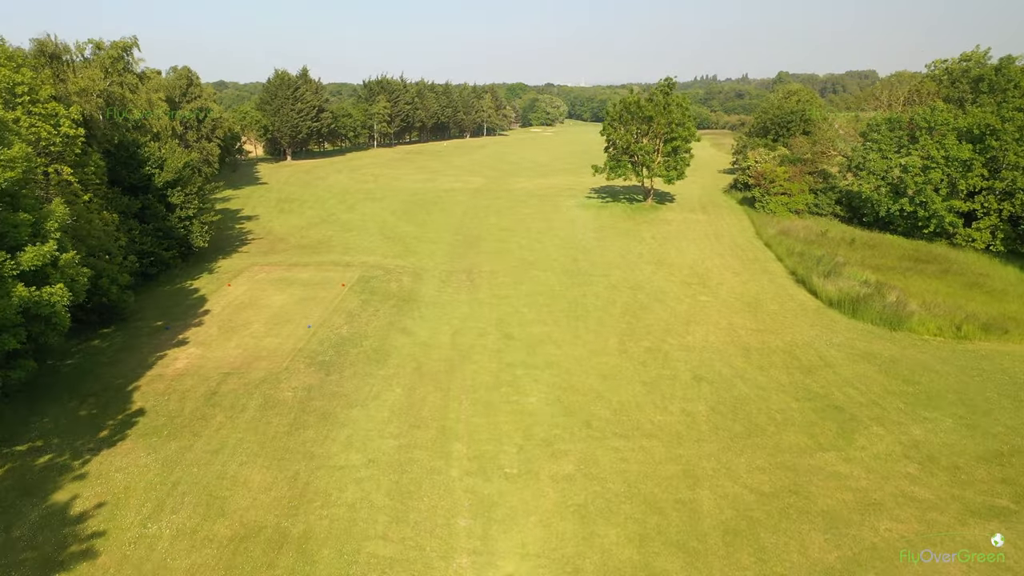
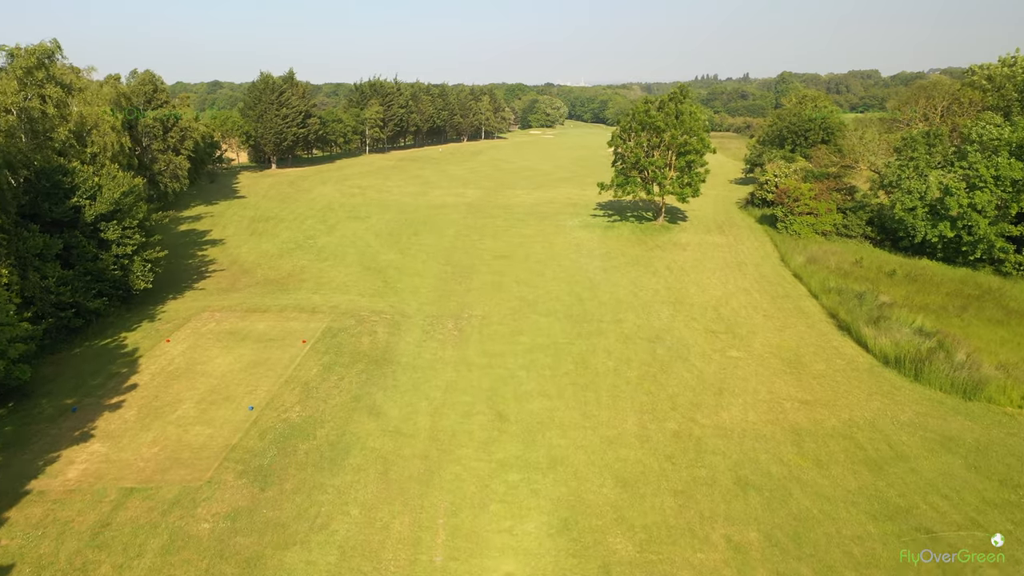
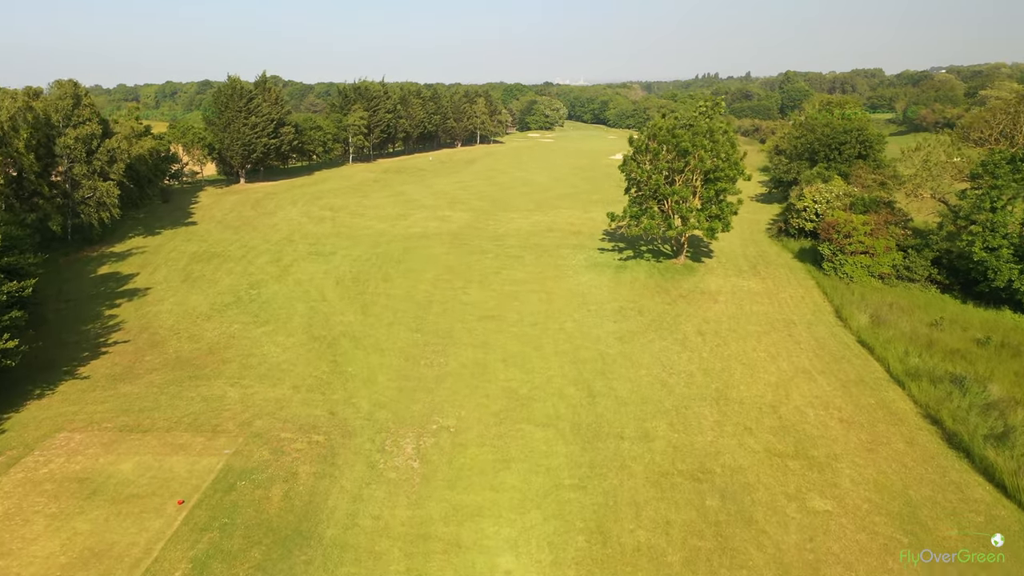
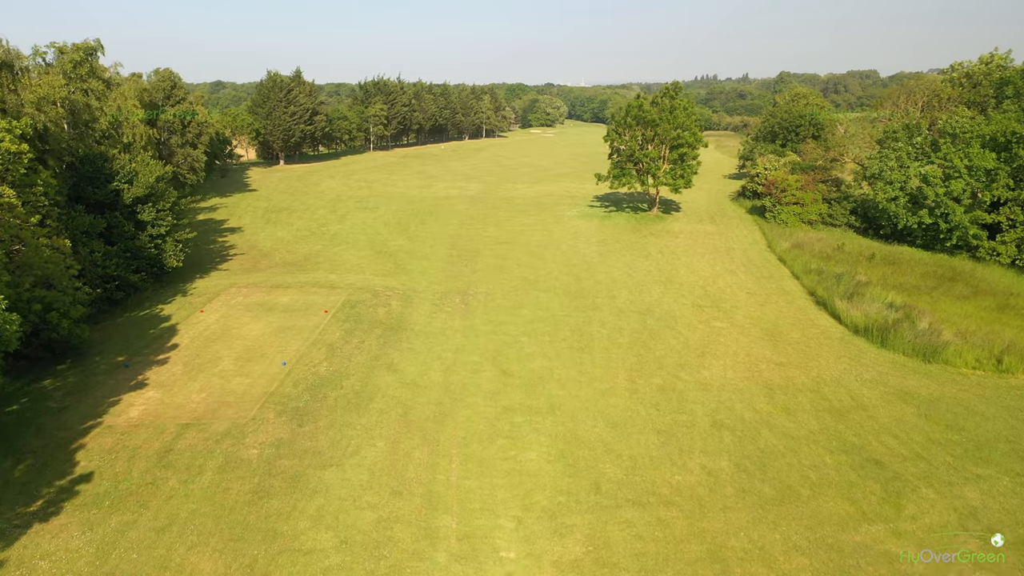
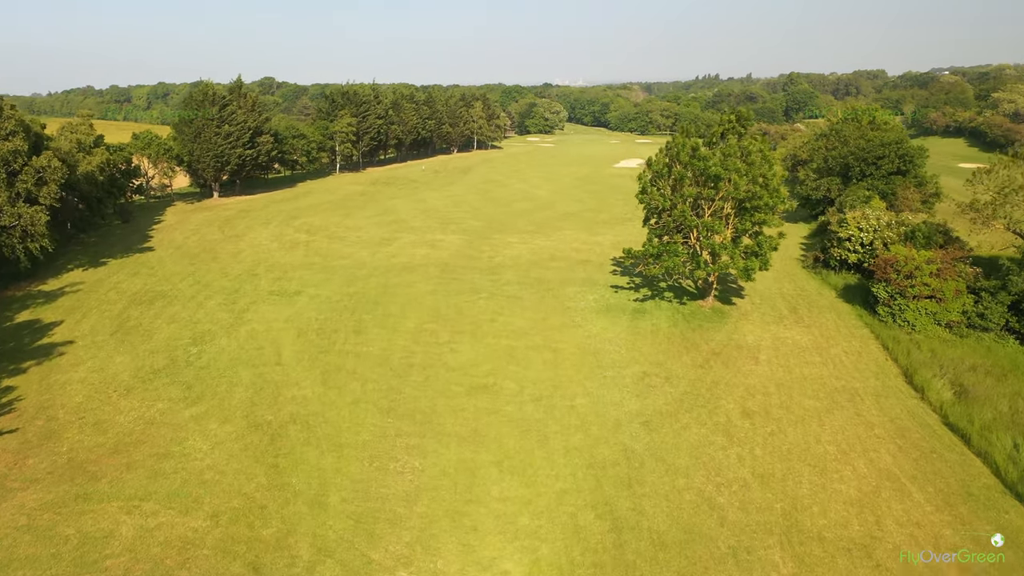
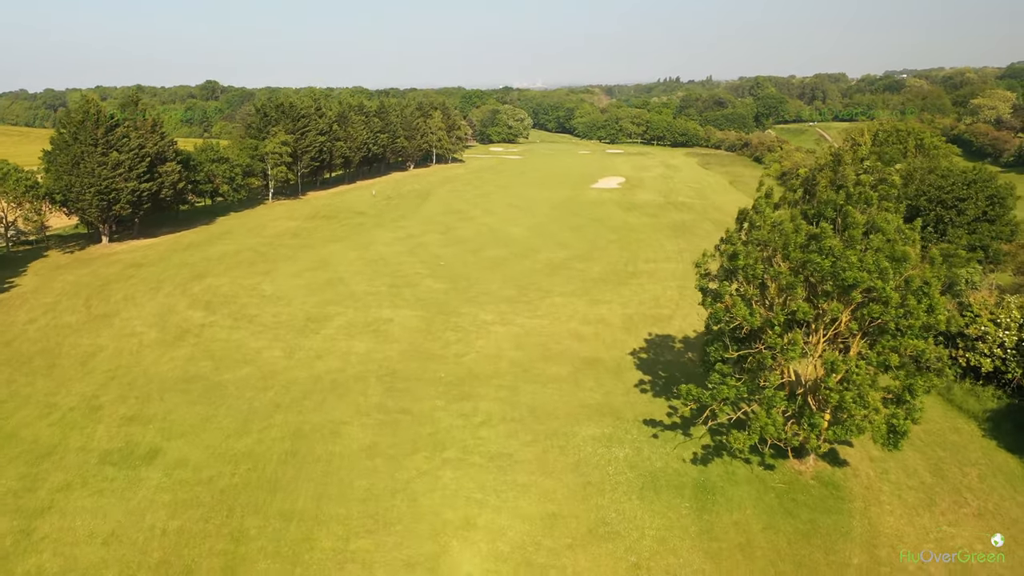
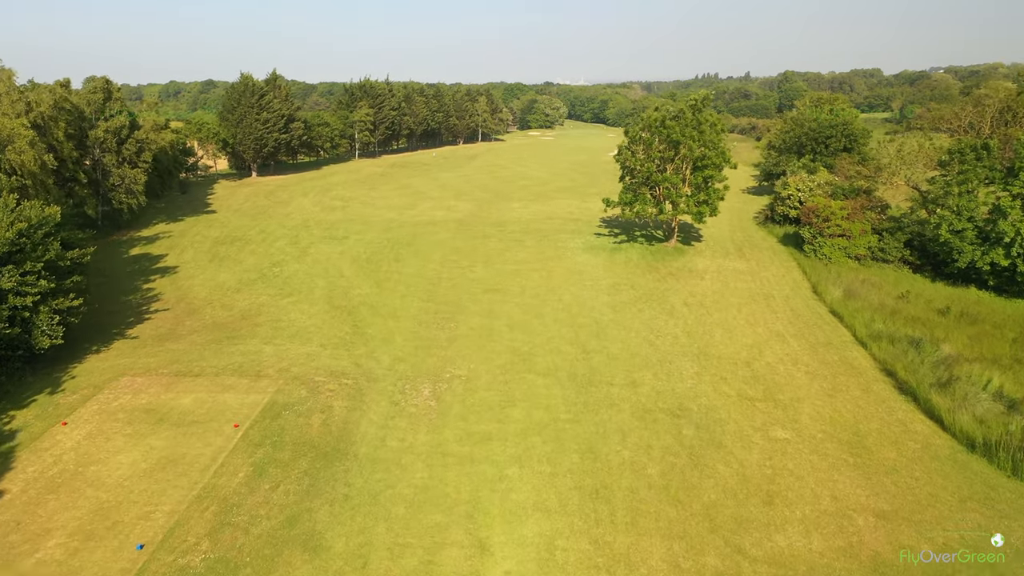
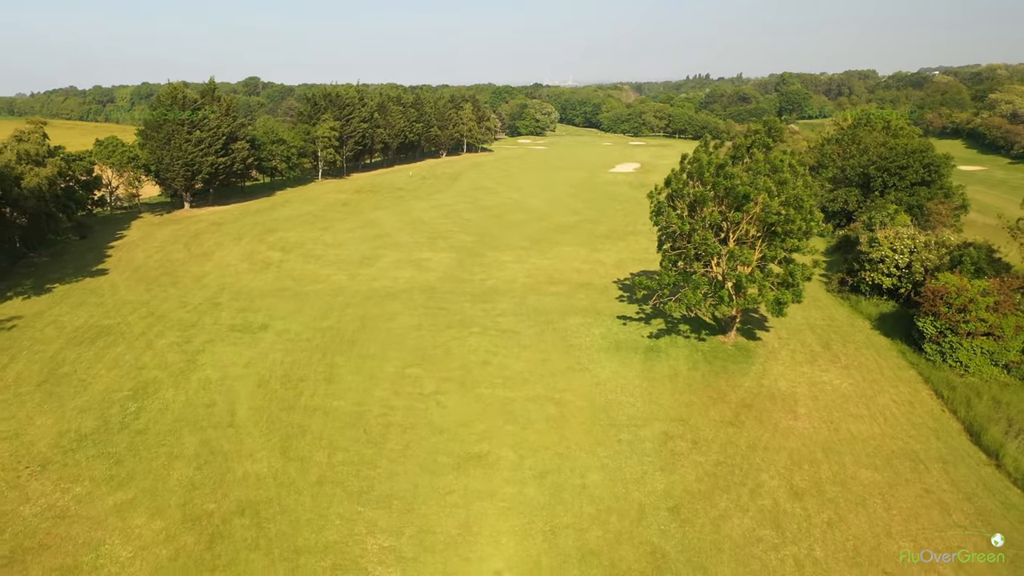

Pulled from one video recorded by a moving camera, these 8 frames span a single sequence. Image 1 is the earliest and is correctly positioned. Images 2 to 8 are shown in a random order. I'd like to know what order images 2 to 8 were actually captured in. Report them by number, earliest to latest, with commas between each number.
4, 2, 7, 3, 5, 8, 6
